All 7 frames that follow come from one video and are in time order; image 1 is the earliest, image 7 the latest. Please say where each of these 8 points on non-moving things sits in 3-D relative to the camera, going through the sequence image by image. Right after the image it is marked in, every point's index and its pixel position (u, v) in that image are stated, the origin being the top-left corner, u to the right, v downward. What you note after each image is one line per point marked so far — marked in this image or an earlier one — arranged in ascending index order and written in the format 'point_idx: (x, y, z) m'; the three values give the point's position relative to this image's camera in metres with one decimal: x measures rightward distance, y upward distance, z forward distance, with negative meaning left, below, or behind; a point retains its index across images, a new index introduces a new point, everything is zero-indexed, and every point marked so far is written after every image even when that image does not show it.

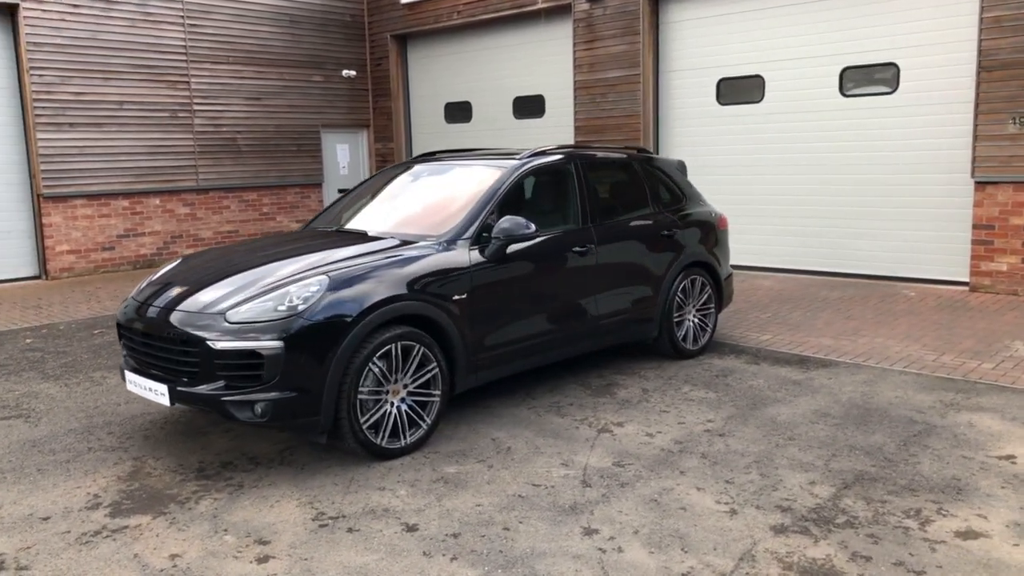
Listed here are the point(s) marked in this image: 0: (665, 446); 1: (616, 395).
0: (+0.8, -0.9, +4.6) m
1: (+0.7, -0.7, +5.5) m
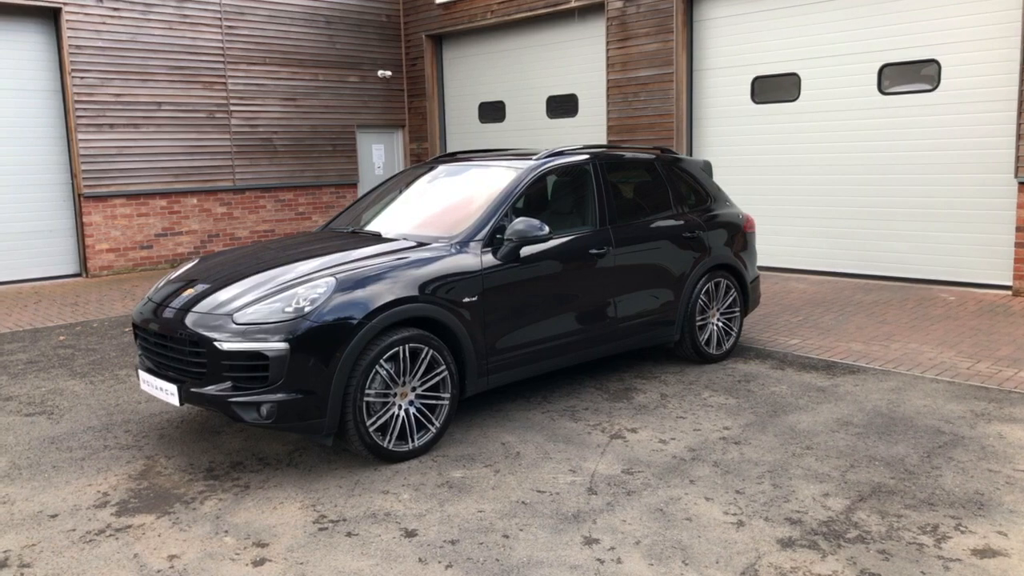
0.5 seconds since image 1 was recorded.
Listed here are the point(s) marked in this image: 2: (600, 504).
0: (+0.9, -0.9, +4.5) m
1: (+0.8, -0.7, +5.4) m
2: (+0.4, -1.0, +3.9) m
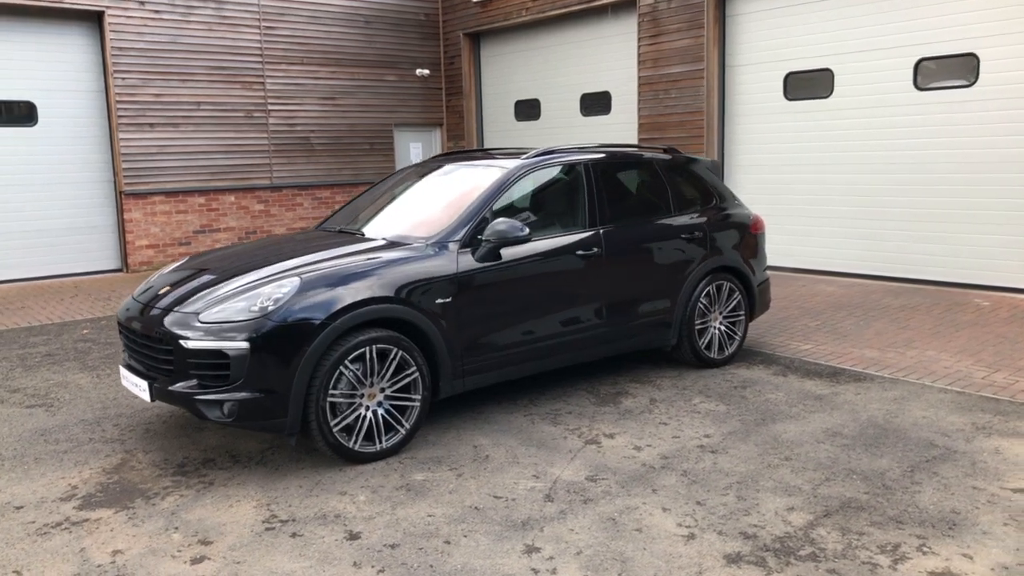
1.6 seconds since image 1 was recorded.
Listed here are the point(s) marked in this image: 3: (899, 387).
0: (+0.7, -0.9, +4.4) m
1: (+0.7, -0.7, +5.3) m
2: (+0.2, -1.0, +3.8) m
3: (+2.6, -0.7, +5.7) m
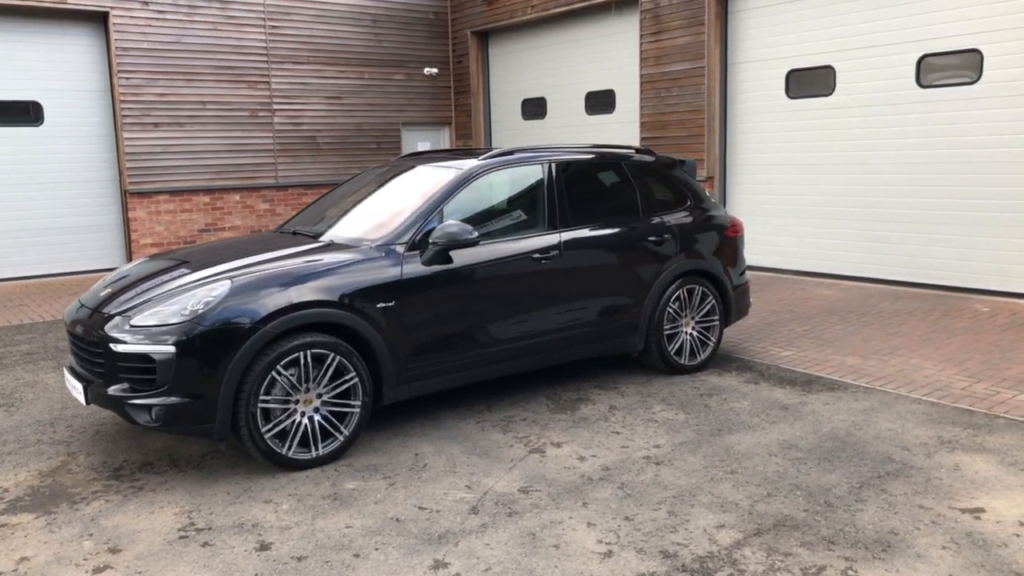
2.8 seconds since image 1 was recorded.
0: (+0.4, -0.9, +4.2) m
1: (+0.4, -0.8, +5.2) m
2: (-0.2, -1.0, +3.7) m
3: (+2.3, -0.7, +5.4) m
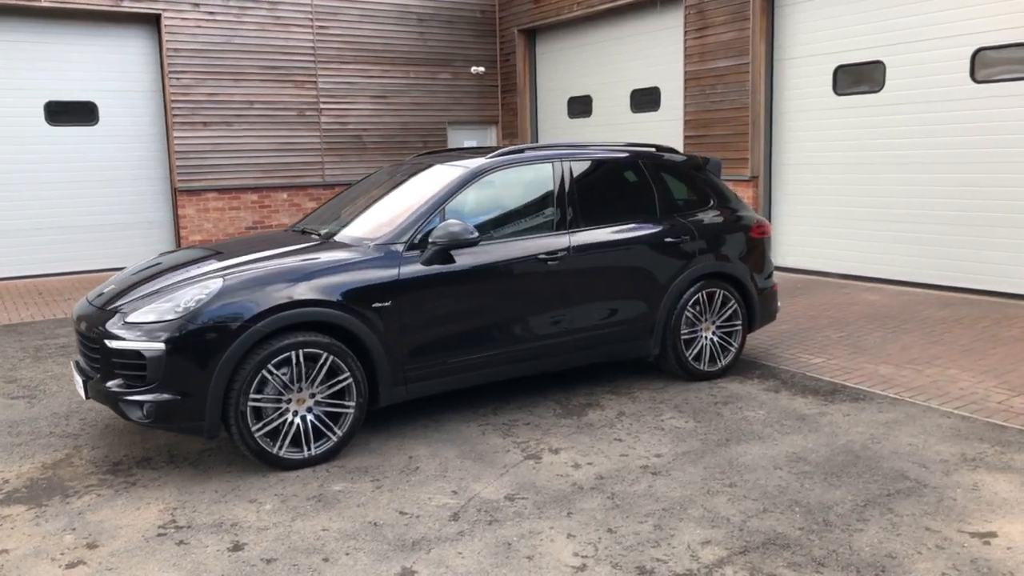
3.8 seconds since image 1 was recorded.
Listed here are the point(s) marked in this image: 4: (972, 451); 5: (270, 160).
0: (+0.3, -0.9, +4.1) m
1: (+0.4, -0.8, +5.1) m
2: (-0.3, -1.0, +3.6) m
3: (+2.3, -0.7, +5.2) m
4: (+2.4, -0.8, +4.4) m
5: (-3.6, +1.9, +12.8) m
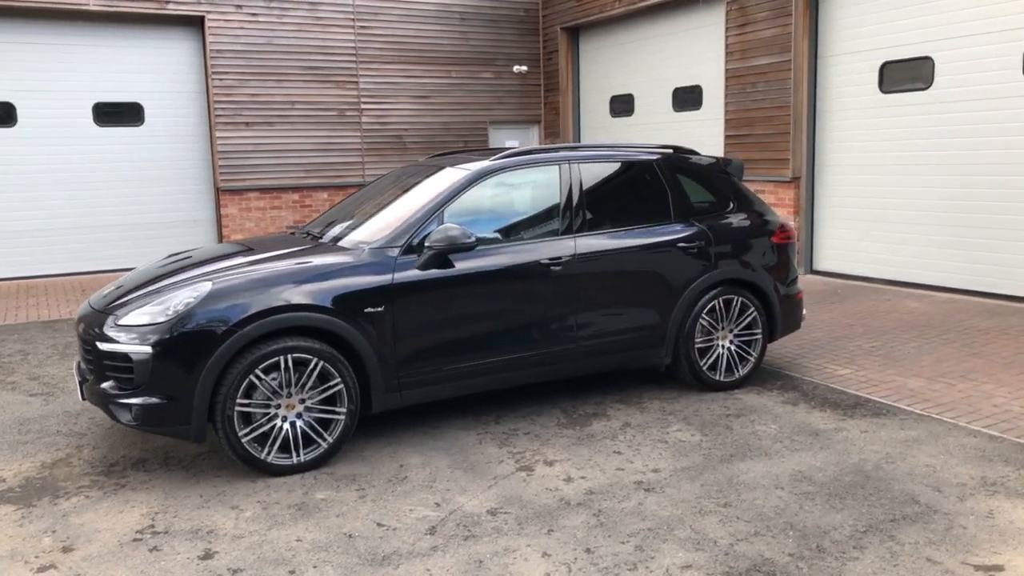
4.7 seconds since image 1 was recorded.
0: (+0.3, -1.0, +4.0) m
1: (+0.4, -0.8, +4.9) m
2: (-0.4, -1.1, +3.5) m
3: (+2.3, -0.8, +4.9) m
4: (+2.3, -0.9, +4.1) m
5: (-3.1, +1.9, +12.9) m
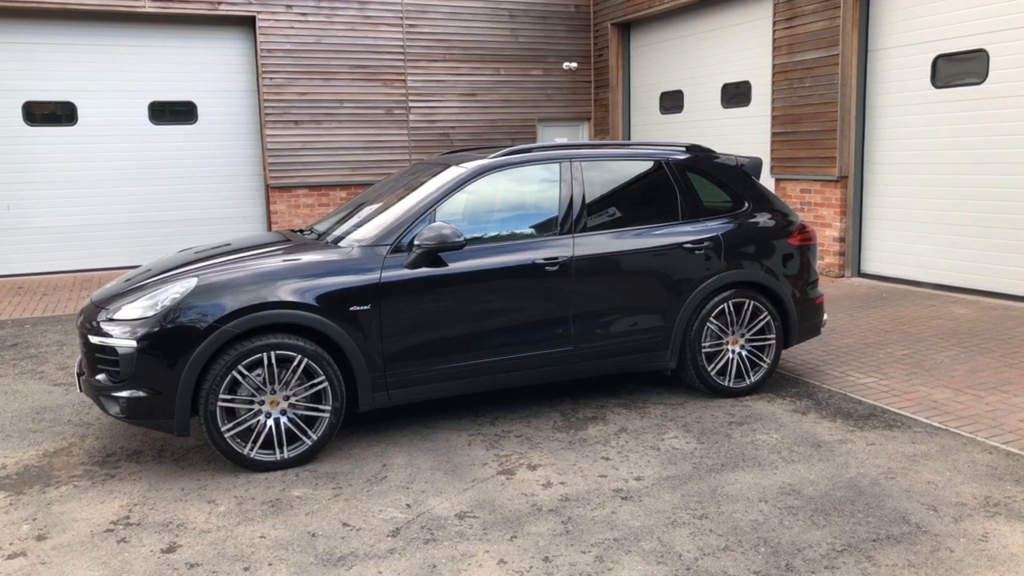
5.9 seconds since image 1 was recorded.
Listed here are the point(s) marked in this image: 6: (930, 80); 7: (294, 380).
0: (+0.1, -1.0, +3.9) m
1: (+0.4, -0.8, +4.8) m
2: (-0.5, -1.1, +3.5) m
3: (+2.3, -0.8, +4.6) m
4: (+2.2, -0.9, +3.9) m
5: (-2.4, +2.0, +13.1) m
6: (+4.4, +2.2, +9.0) m
7: (-1.1, -0.5, +4.3) m
